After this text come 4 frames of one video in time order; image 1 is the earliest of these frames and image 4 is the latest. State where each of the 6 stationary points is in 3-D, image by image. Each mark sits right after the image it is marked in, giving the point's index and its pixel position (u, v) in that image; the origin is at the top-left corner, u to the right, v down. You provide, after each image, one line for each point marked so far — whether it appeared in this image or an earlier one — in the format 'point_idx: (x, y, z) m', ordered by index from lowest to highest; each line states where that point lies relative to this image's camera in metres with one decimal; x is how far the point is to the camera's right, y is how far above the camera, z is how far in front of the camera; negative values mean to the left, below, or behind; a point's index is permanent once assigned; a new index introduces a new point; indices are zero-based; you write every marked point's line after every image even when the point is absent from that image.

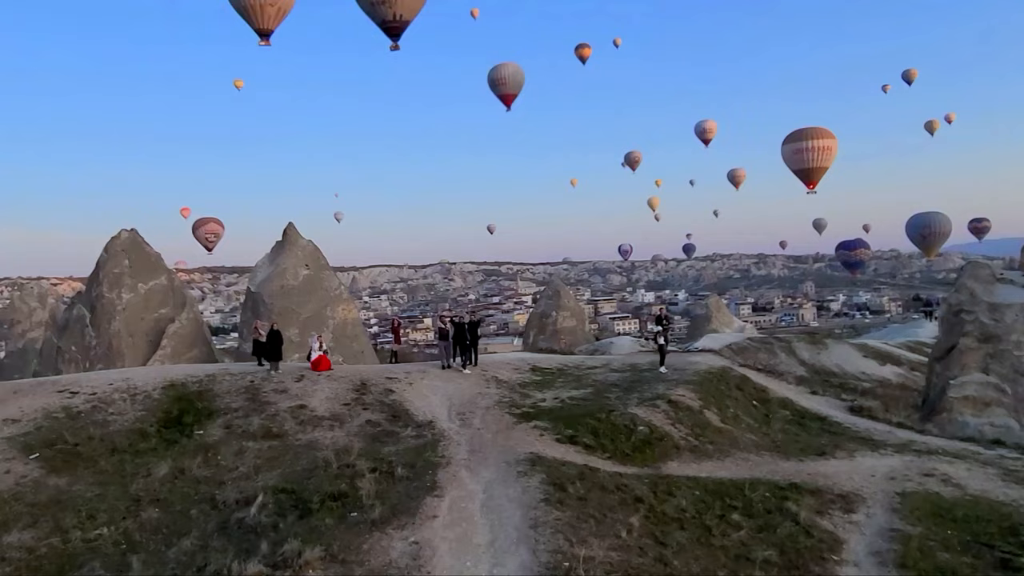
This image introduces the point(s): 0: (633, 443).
0: (+1.4, -1.8, +9.0) m
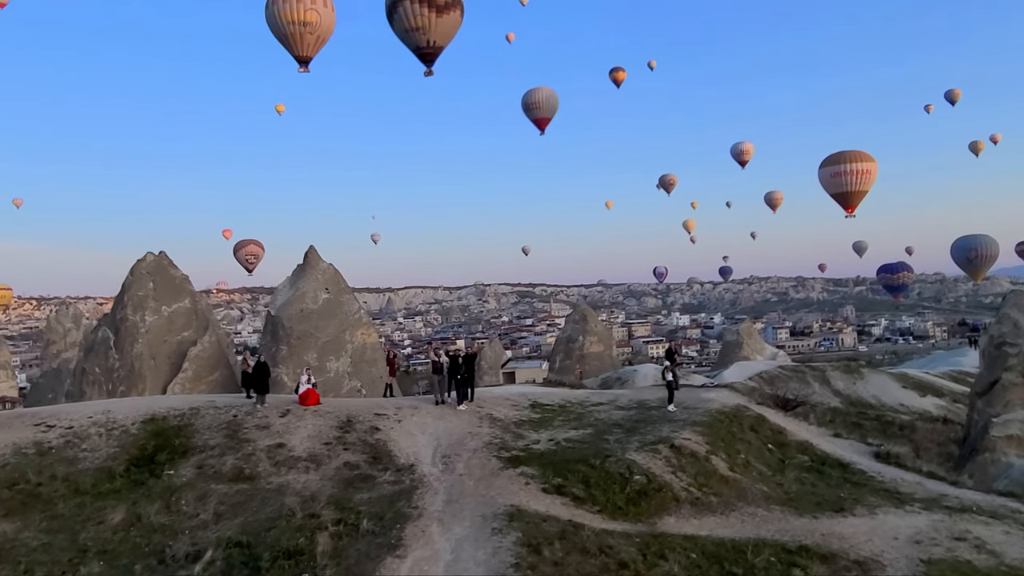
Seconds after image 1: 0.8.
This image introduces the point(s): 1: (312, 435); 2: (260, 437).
0: (+1.2, -2.2, +8.2) m
1: (-2.6, -1.9, +10.2) m
2: (-3.3, -2.0, +10.3) m
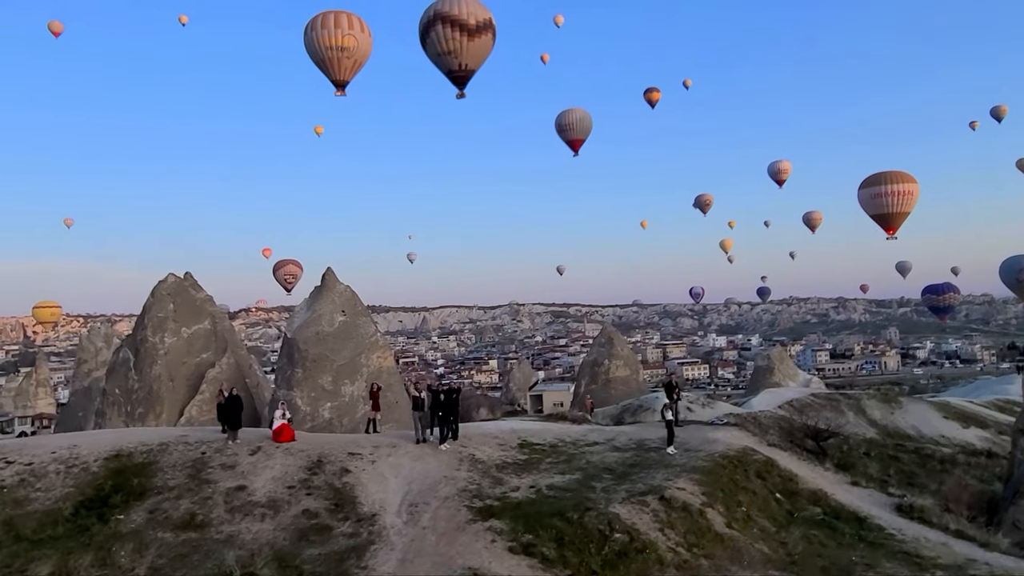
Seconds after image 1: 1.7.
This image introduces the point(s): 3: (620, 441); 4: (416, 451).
0: (+0.9, -2.5, +7.3) m
1: (-2.9, -2.3, +9.5) m
2: (-3.6, -2.3, +9.7) m
3: (+1.6, -2.2, +11.3) m
4: (-1.3, -2.2, +10.4) m
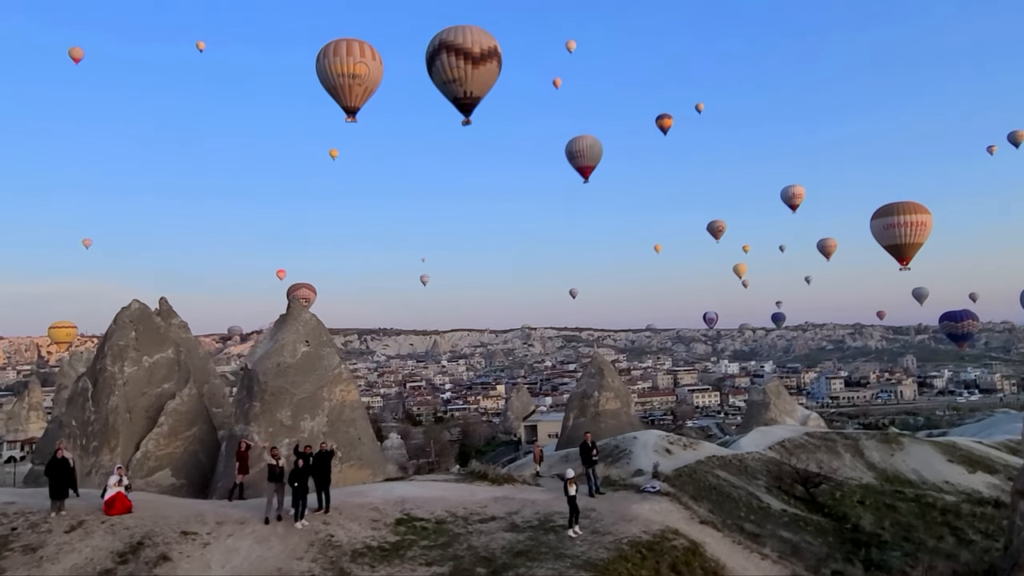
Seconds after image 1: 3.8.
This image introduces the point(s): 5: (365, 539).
0: (-0.6, -2.9, +5.5) m
1: (-4.3, -2.8, +7.8) m
2: (-5.0, -2.8, +7.9) m
3: (+0.1, -2.7, +9.5) m
4: (-2.7, -2.7, +8.7) m
5: (-1.6, -2.7, +8.5) m
